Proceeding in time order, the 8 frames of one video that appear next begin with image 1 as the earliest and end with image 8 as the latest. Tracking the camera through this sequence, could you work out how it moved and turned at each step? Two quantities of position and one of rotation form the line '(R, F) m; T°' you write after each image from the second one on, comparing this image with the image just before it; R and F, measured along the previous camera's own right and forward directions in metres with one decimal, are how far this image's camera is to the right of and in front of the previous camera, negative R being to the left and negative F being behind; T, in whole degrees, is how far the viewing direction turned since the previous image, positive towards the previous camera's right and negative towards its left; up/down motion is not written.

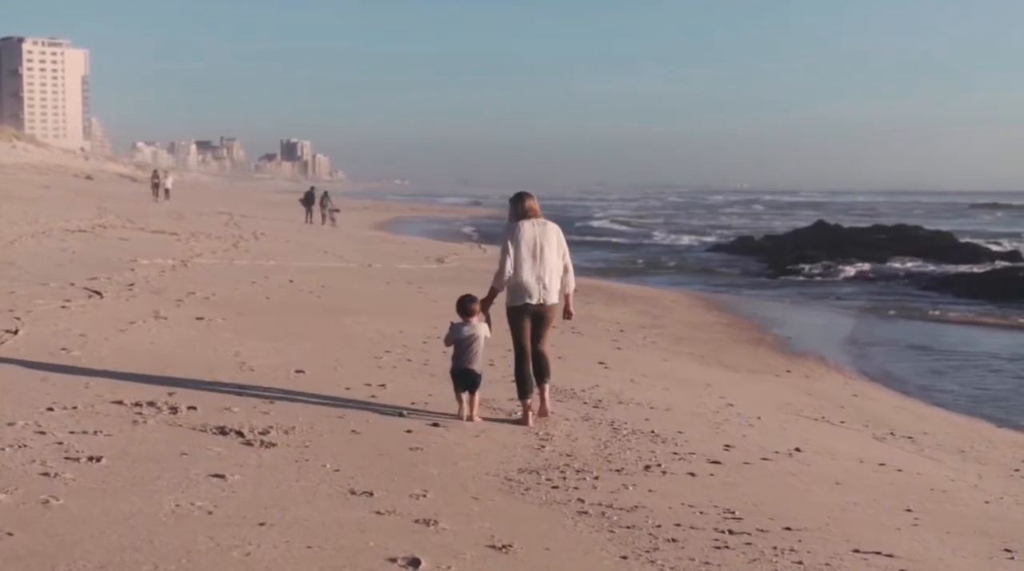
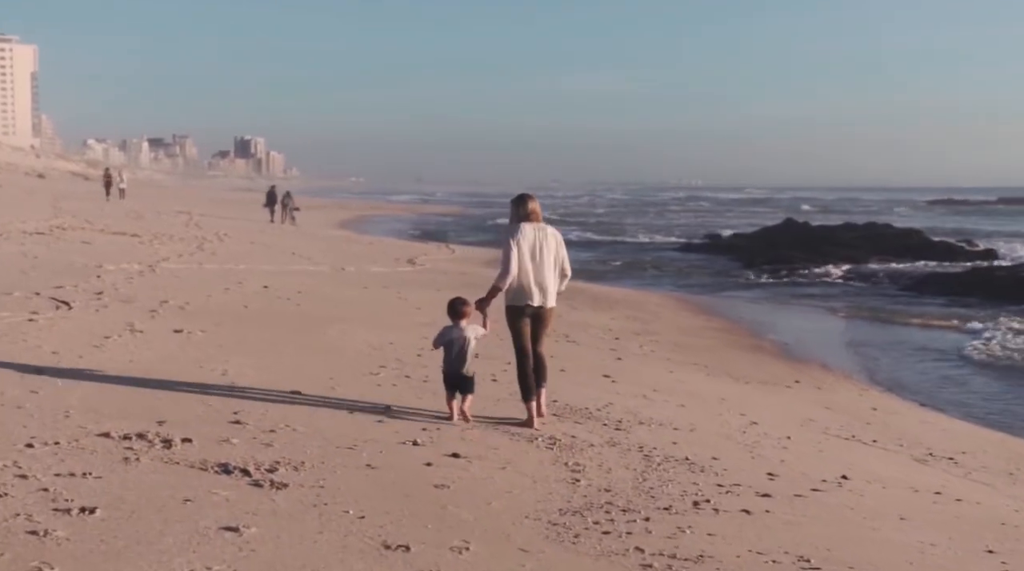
(-0.4, +0.5) m; +2°
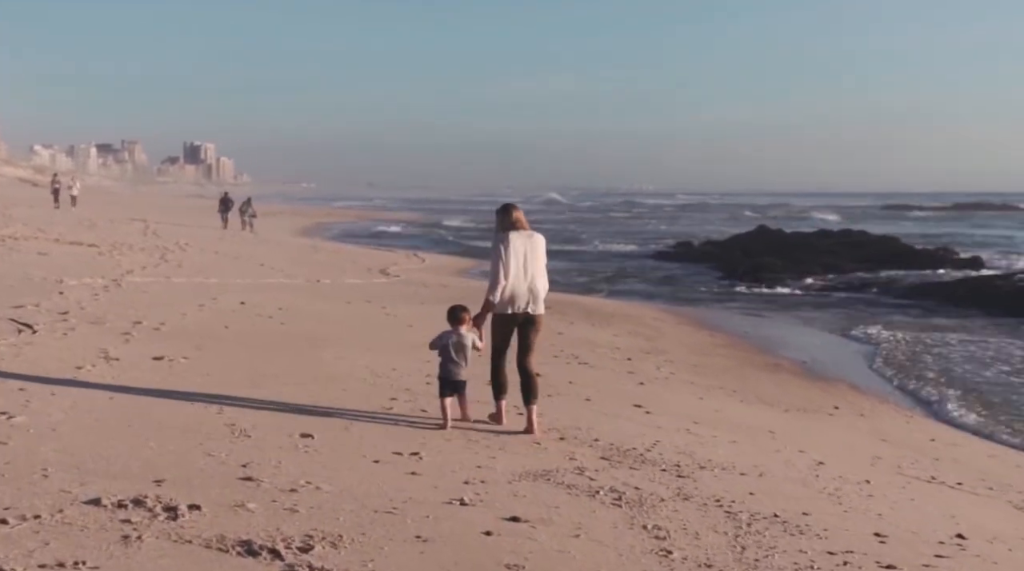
(-0.5, +0.9) m; +2°
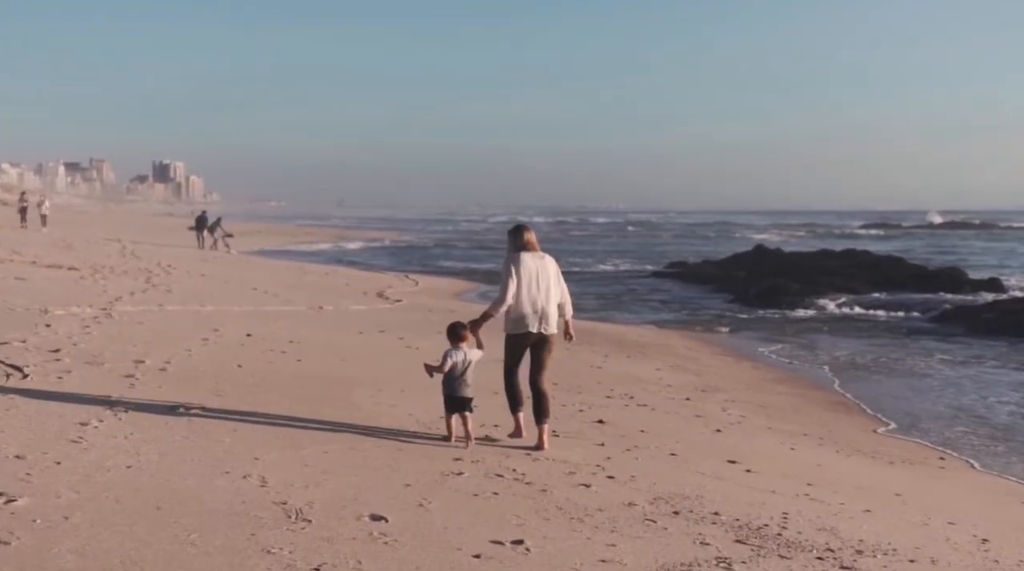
(-0.7, +1.1) m; +2°
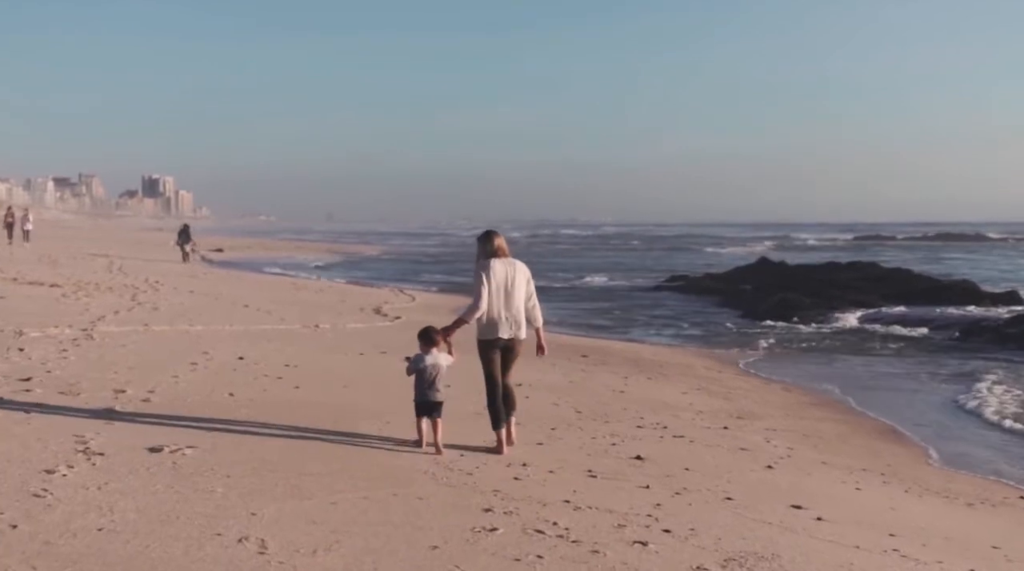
(-0.3, +0.9) m; +1°
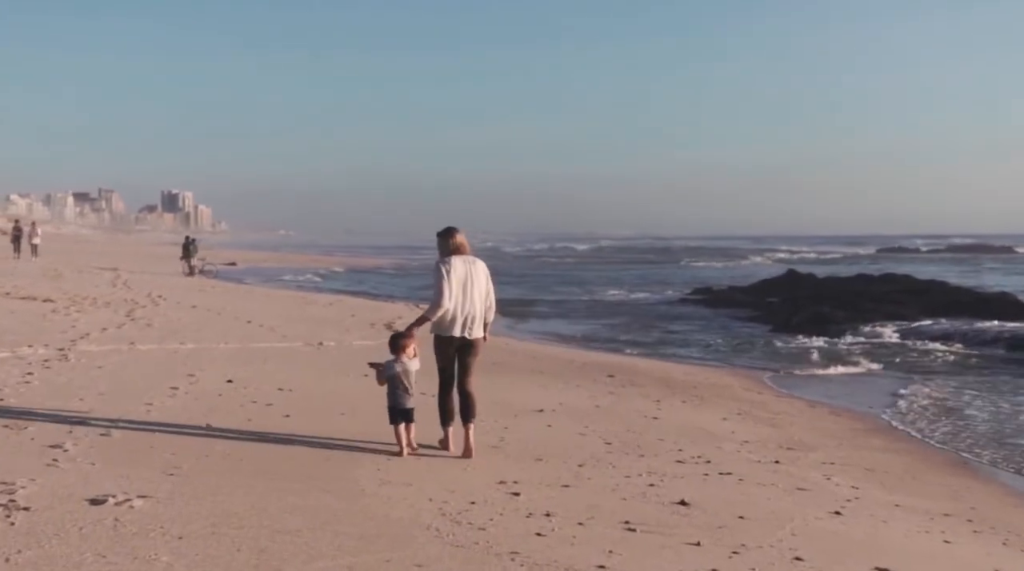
(0.0, +1.1) m; -1°
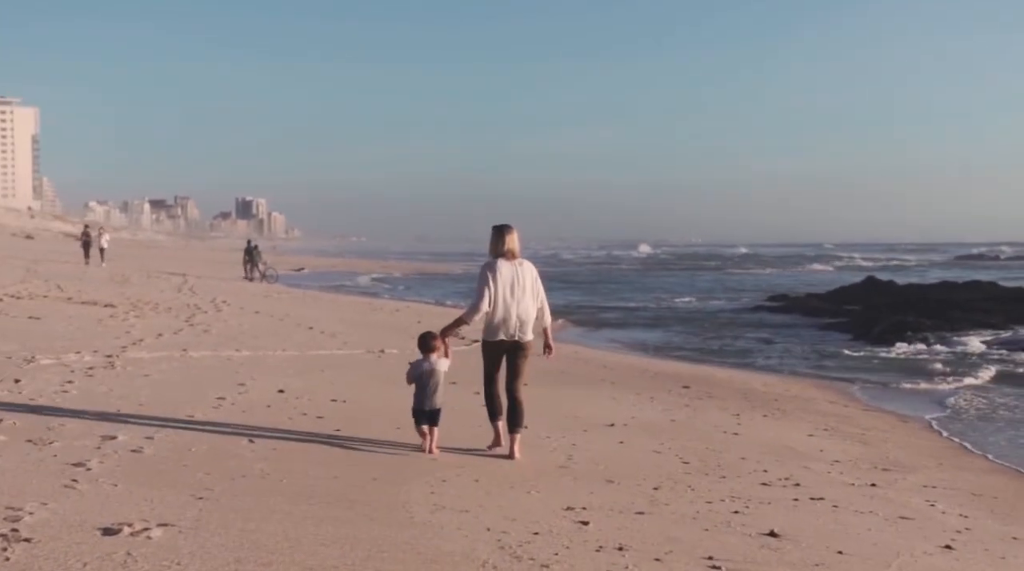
(0.0, +0.7) m; -4°
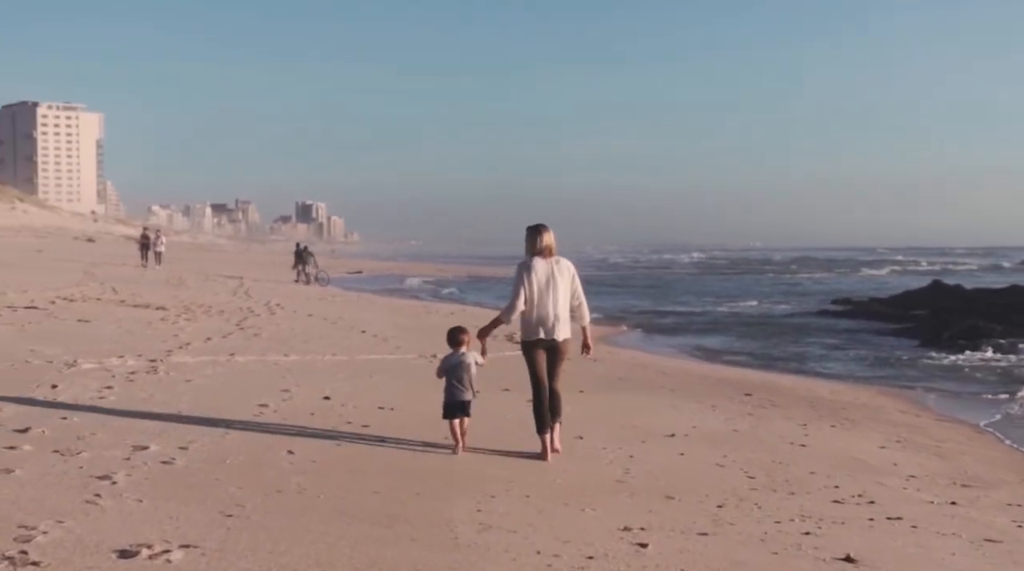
(0.0, +0.4) m; -3°
